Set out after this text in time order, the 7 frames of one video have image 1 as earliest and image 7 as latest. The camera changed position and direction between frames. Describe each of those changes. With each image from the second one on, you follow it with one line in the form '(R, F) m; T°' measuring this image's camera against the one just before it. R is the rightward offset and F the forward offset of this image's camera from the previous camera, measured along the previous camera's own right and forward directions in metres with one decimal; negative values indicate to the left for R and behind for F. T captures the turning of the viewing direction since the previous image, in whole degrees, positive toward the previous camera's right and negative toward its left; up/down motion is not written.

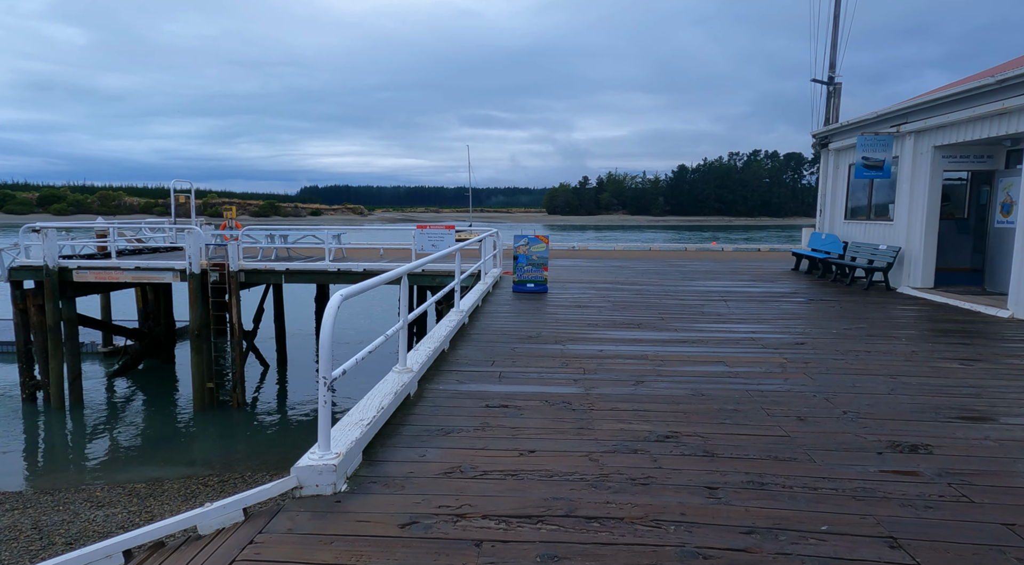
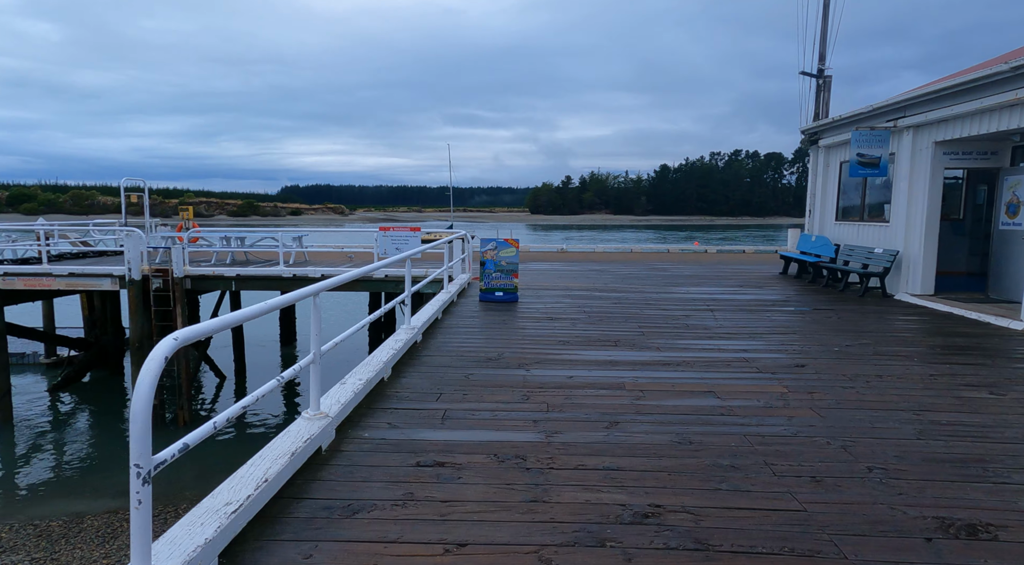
(+0.2, +0.8) m; +1°
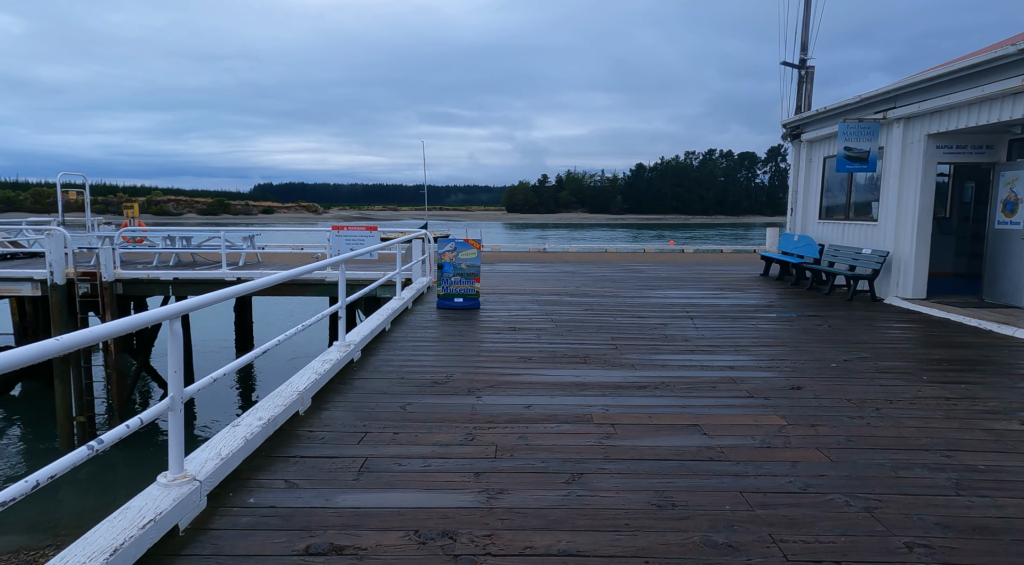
(+0.2, +0.8) m; +2°
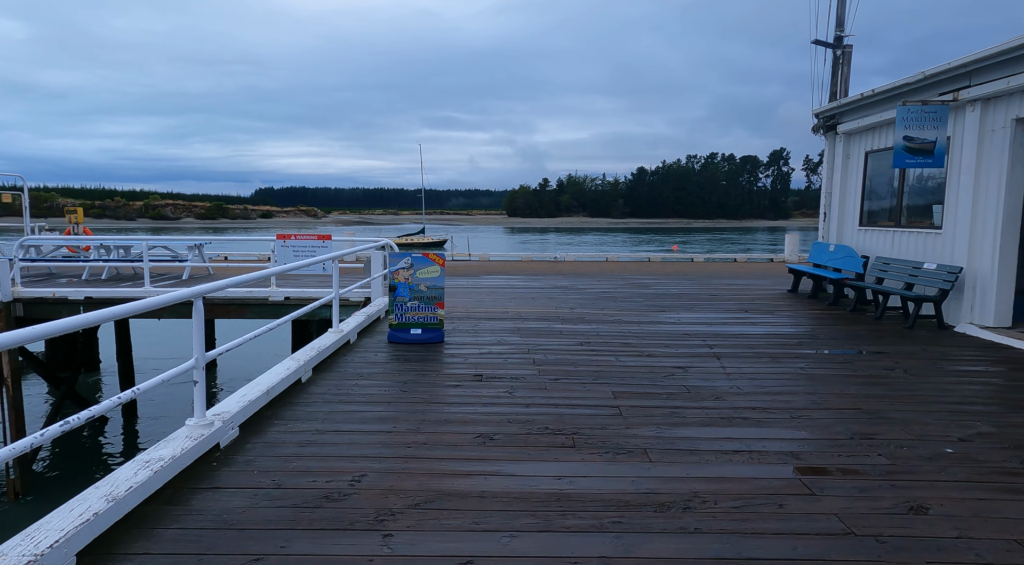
(+0.2, +1.7) m; 0°
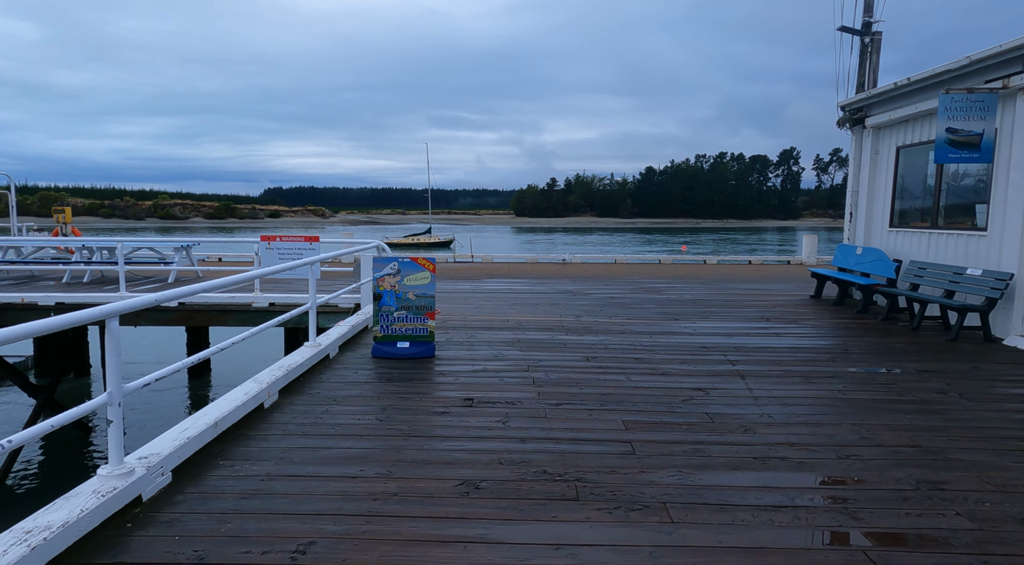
(+0.1, +0.6) m; -1°
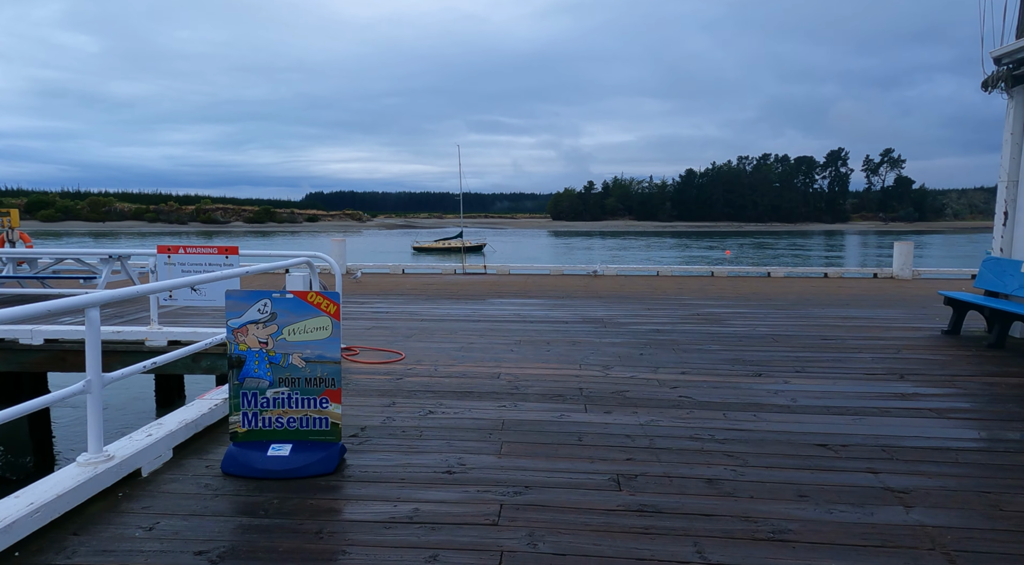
(+0.3, +2.5) m; -3°
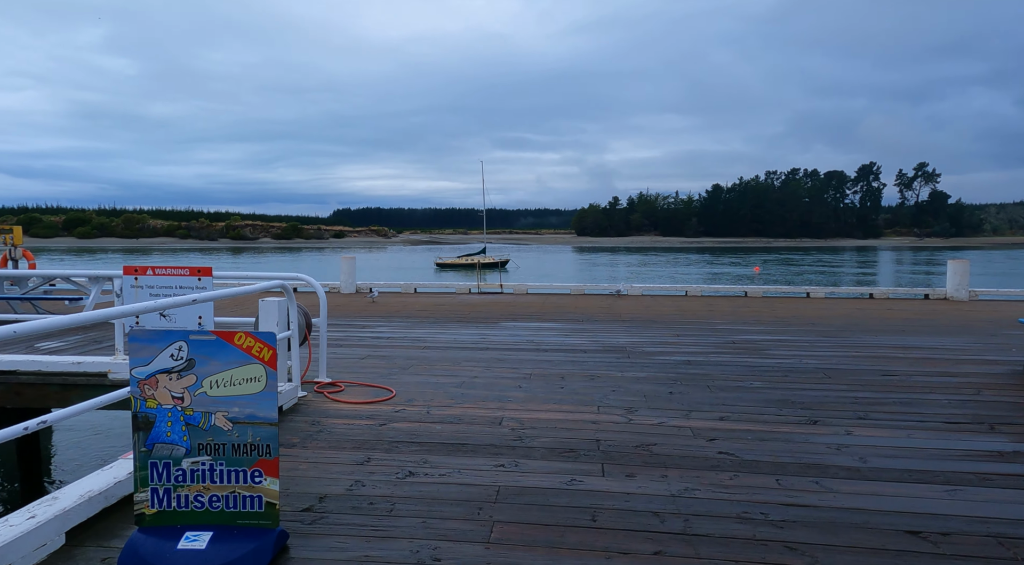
(+0.1, +0.8) m; -2°
